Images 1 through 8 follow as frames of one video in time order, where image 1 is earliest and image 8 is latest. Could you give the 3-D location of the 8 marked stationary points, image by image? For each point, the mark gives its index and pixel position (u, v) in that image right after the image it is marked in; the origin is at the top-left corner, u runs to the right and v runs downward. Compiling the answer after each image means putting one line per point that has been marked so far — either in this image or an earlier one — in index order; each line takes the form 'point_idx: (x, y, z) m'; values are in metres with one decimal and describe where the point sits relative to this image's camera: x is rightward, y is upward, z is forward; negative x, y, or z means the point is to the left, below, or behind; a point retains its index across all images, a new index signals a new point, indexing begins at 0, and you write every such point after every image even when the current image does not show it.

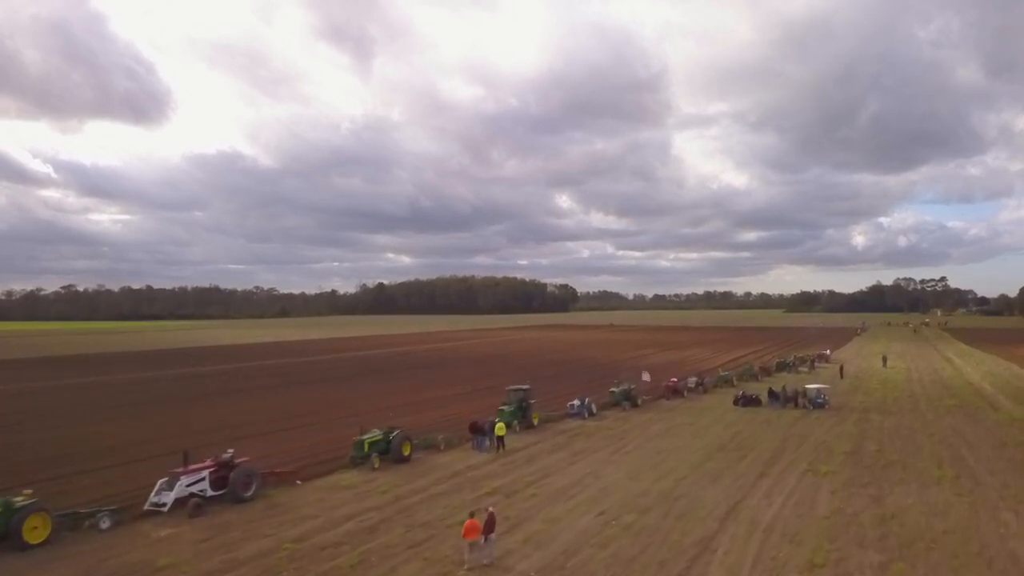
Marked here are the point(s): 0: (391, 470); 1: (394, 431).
0: (-2.8, -4.2, +17.3) m
1: (-3.0, -3.6, +18.6) m
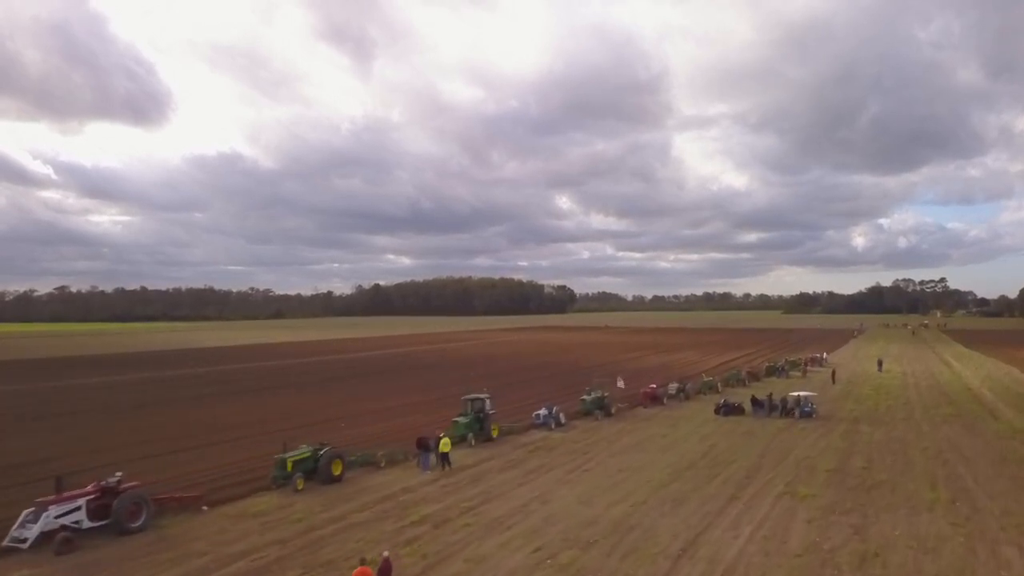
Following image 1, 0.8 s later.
0: (-4.0, -4.2, +15.4) m
1: (-4.2, -3.6, +16.7) m
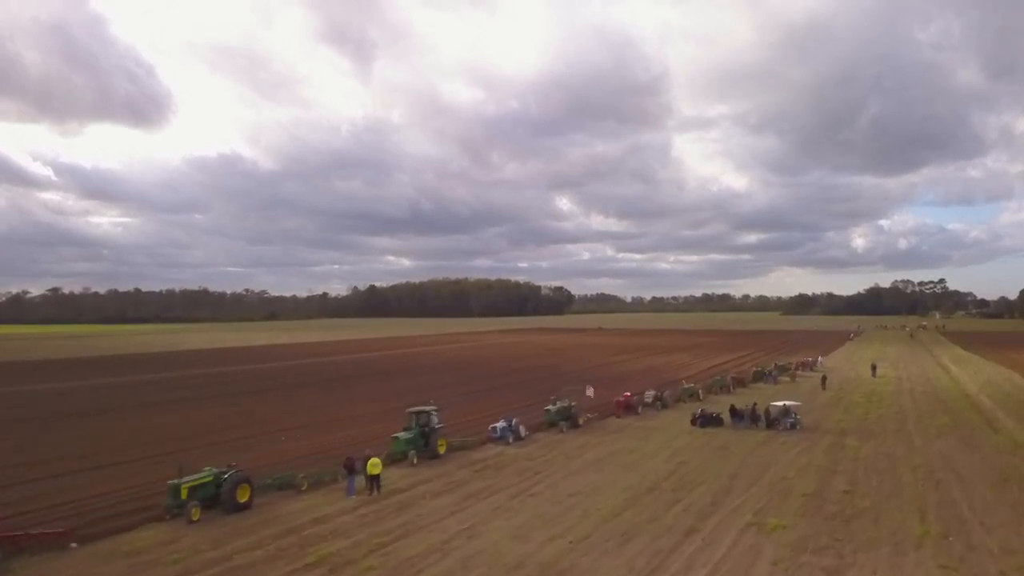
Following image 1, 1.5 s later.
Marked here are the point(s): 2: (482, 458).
0: (-5.3, -4.2, +13.4) m
1: (-5.5, -3.6, +14.7) m
2: (-0.8, -4.4, +19.1) m
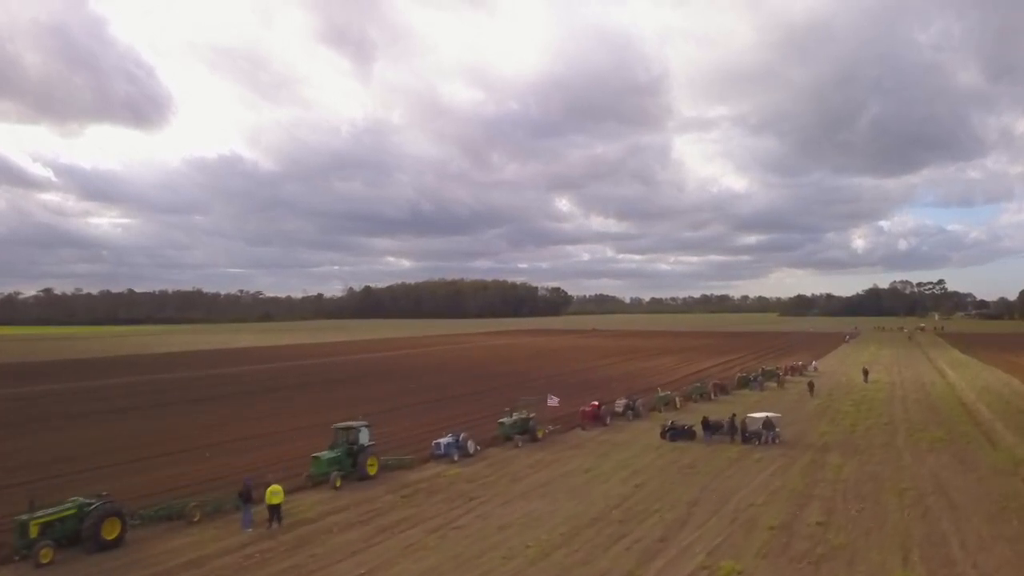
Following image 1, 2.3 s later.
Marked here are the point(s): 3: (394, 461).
0: (-6.7, -4.2, +11.3) m
1: (-6.9, -3.6, +12.6) m
2: (-2.2, -4.4, +17.1) m
3: (-2.9, -4.2, +18.2) m
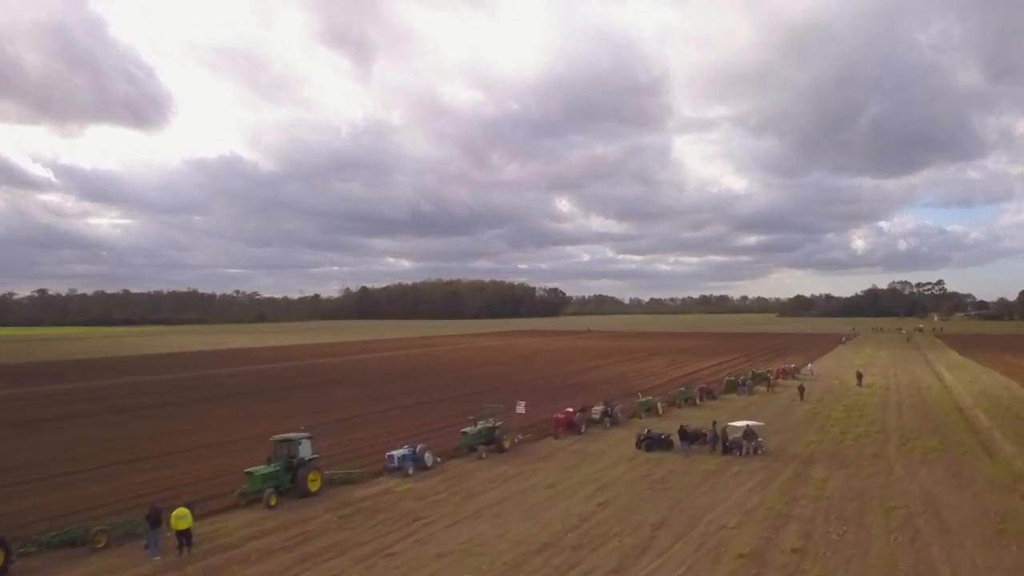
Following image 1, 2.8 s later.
0: (-7.7, -4.2, +9.9) m
1: (-7.9, -3.6, +11.2) m
2: (-3.1, -4.4, +15.7) m
3: (-3.9, -4.2, +16.8) m
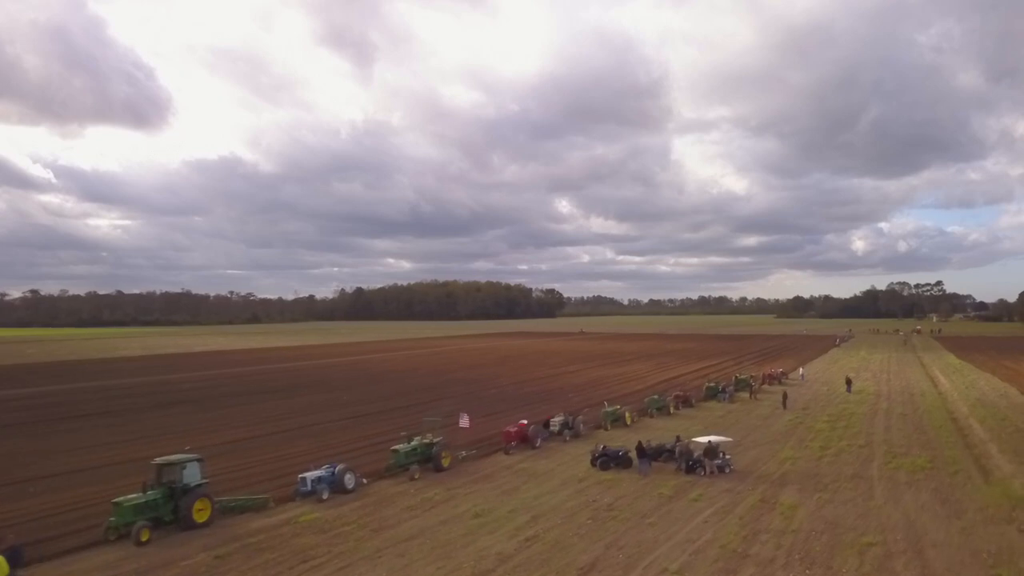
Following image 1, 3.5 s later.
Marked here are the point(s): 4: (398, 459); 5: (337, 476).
0: (-9.2, -4.2, +7.8) m
1: (-9.4, -3.6, +9.1) m
2: (-4.6, -4.4, +13.5) m
3: (-5.4, -4.2, +14.7) m
4: (-2.7, -4.1, +18.0) m
5: (-3.8, -4.1, +16.1) m
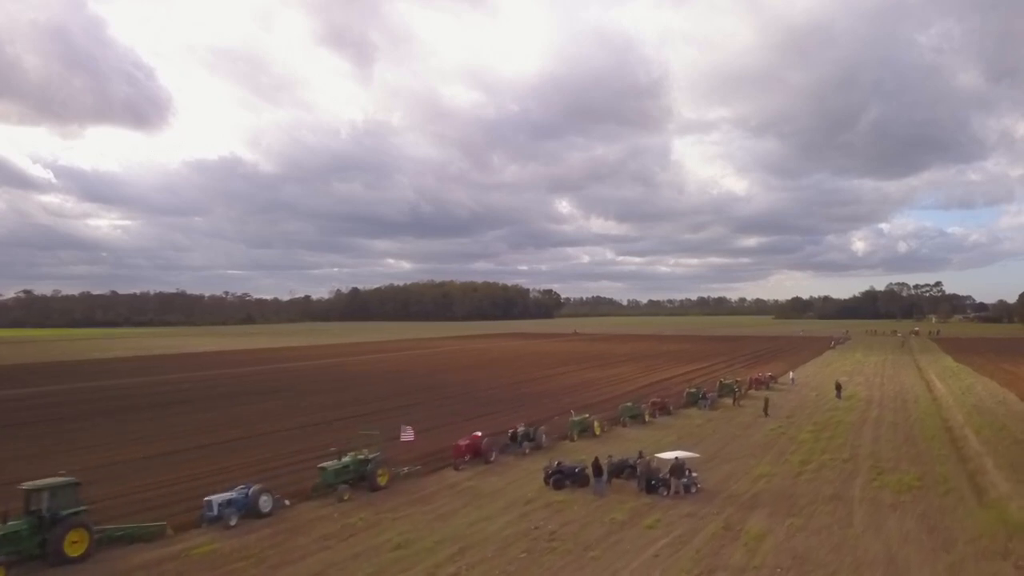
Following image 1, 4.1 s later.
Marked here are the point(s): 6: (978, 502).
0: (-10.5, -4.2, +6.1) m
1: (-10.6, -3.5, +7.4) m
2: (-5.9, -4.4, +11.8) m
3: (-6.6, -4.2, +12.9) m
4: (-3.9, -4.1, +16.2) m
5: (-5.0, -4.1, +14.3) m
6: (+10.0, -4.5, +15.9) m
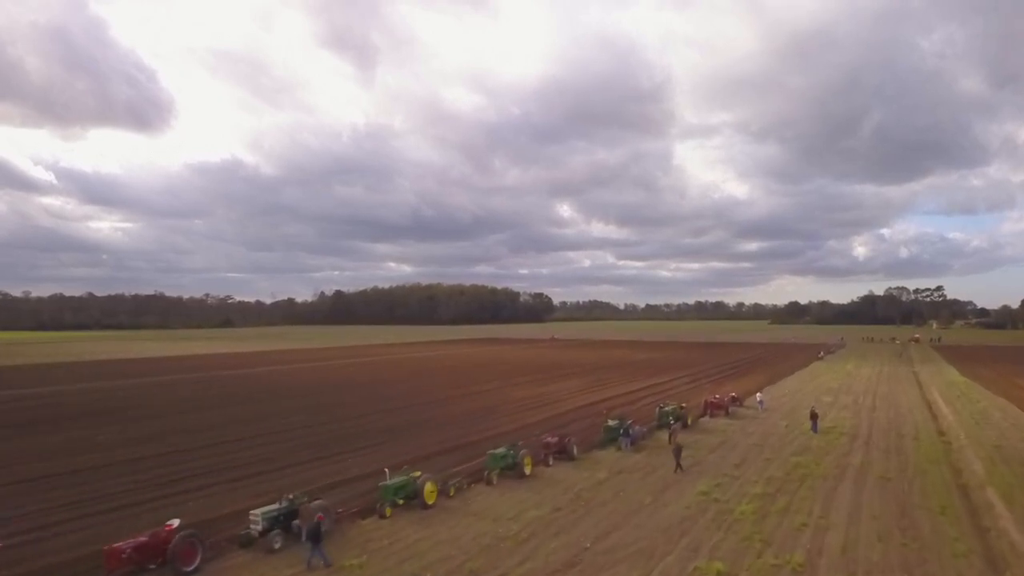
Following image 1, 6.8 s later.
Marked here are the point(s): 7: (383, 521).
0: (-14.9, -3.9, -2.0) m
1: (-15.0, -3.3, -0.7) m
2: (-10.3, -4.1, +3.7) m
3: (-11.0, -3.9, +4.8) m
4: (-8.3, -3.9, +8.1) m
5: (-9.4, -3.8, +6.3) m
6: (+5.6, -4.3, +7.8) m
7: (-2.1, -4.3, +14.3) m
